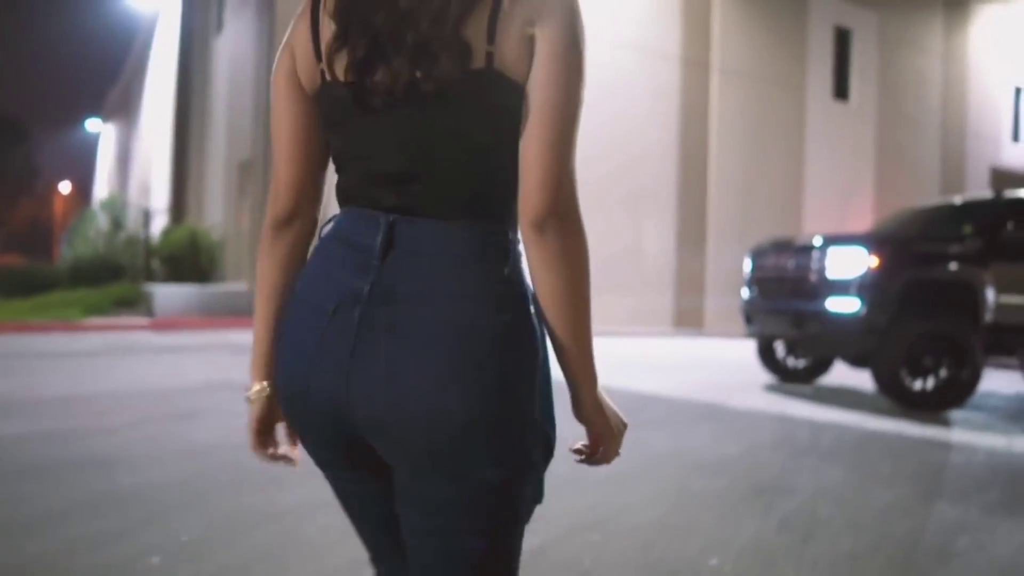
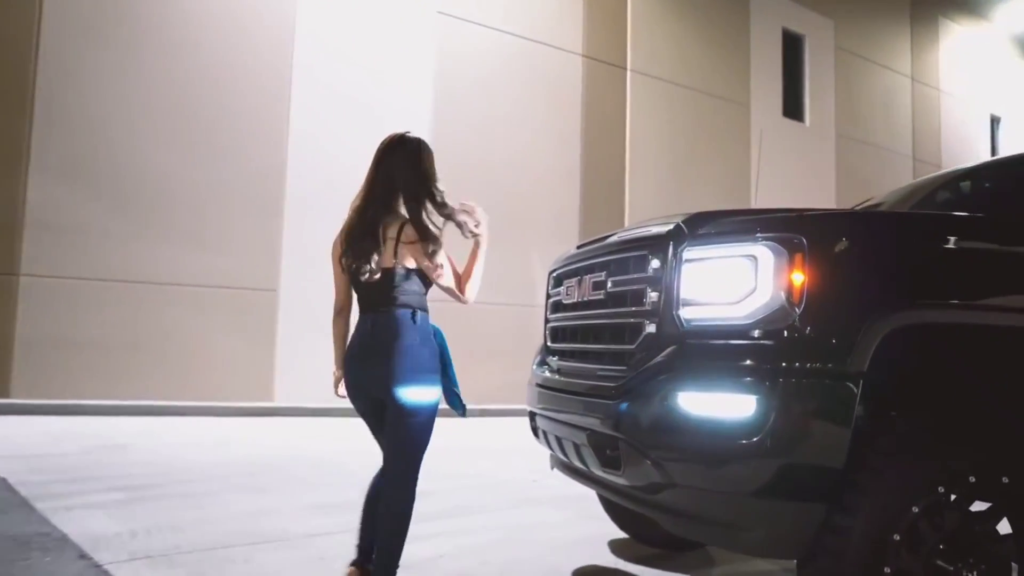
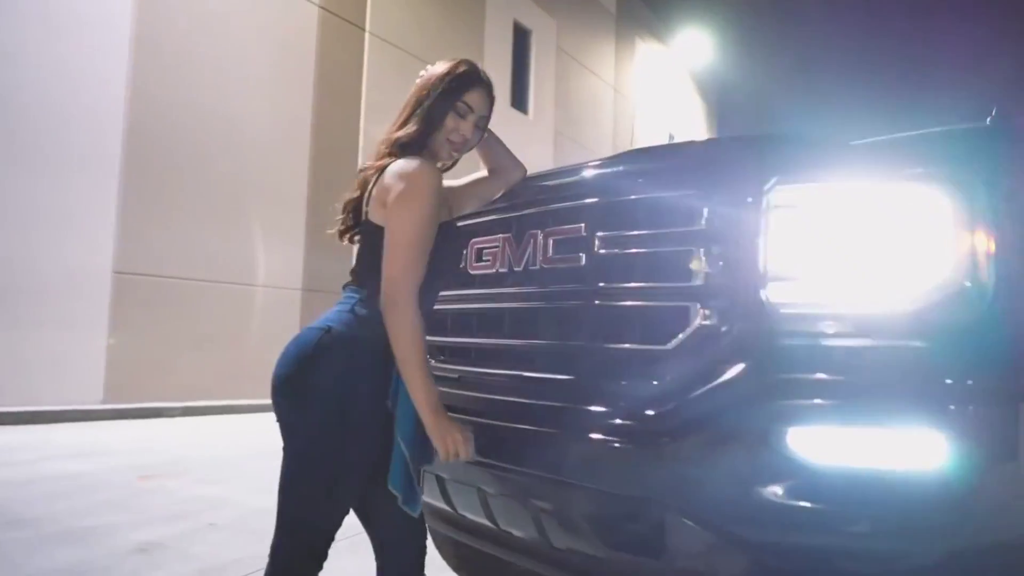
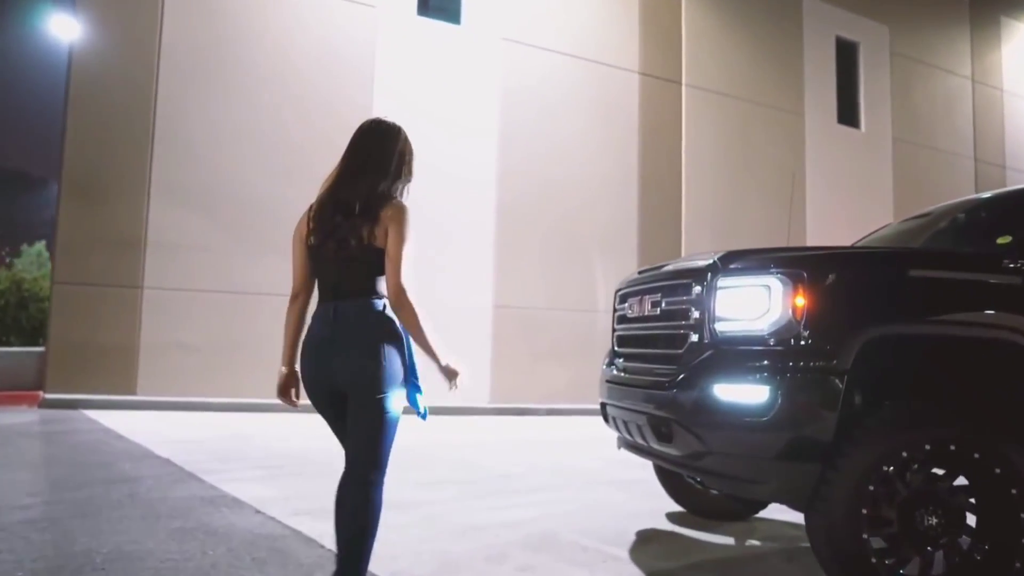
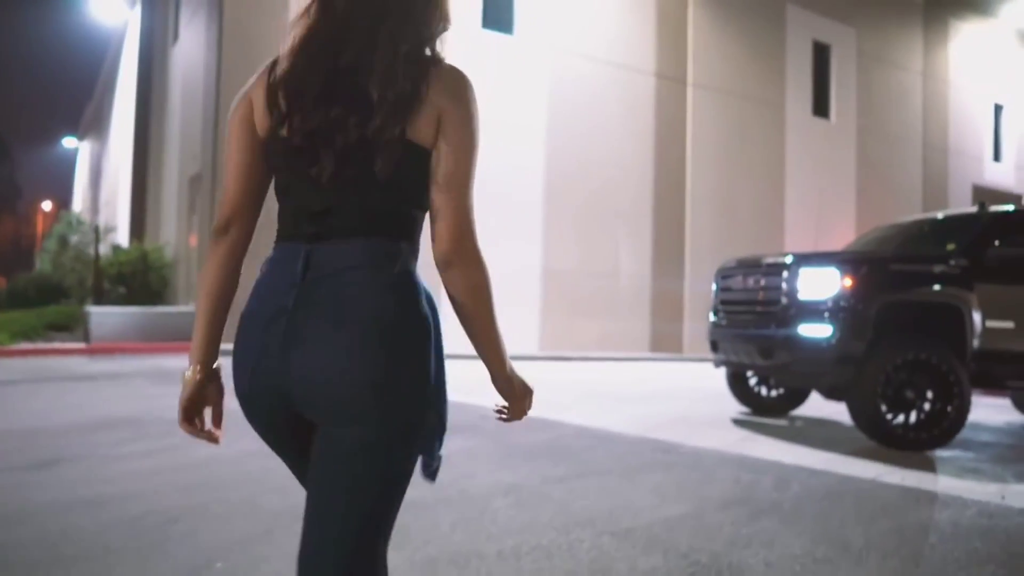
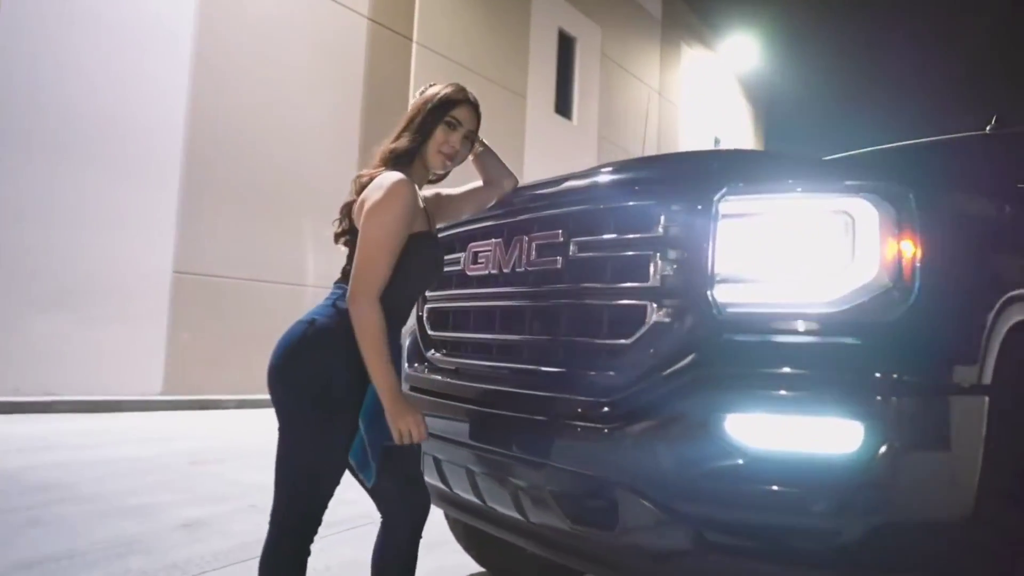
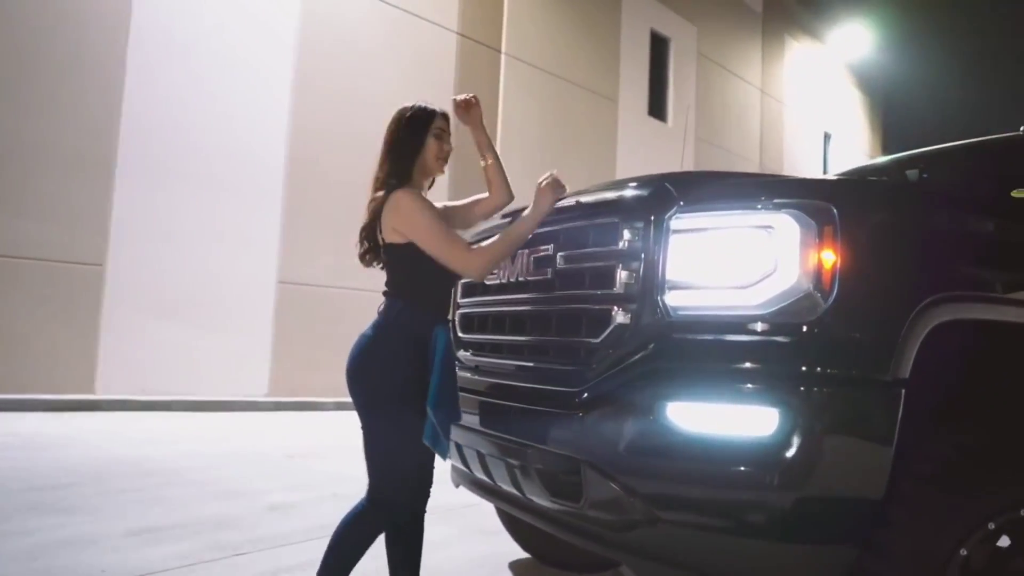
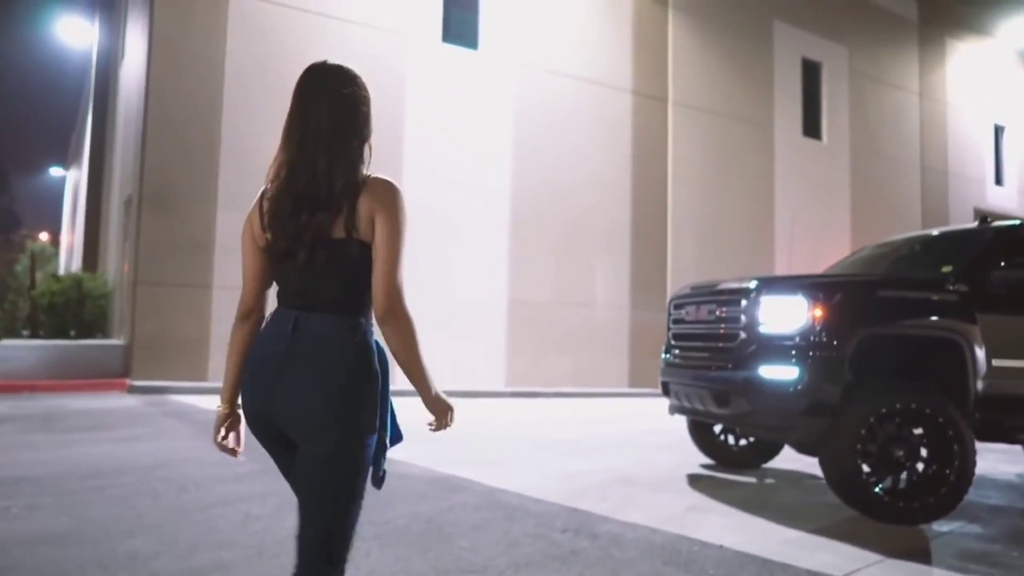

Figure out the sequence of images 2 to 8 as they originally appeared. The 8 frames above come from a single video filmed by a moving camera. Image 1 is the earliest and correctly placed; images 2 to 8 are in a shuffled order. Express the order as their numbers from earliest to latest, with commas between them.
5, 8, 4, 2, 7, 6, 3
